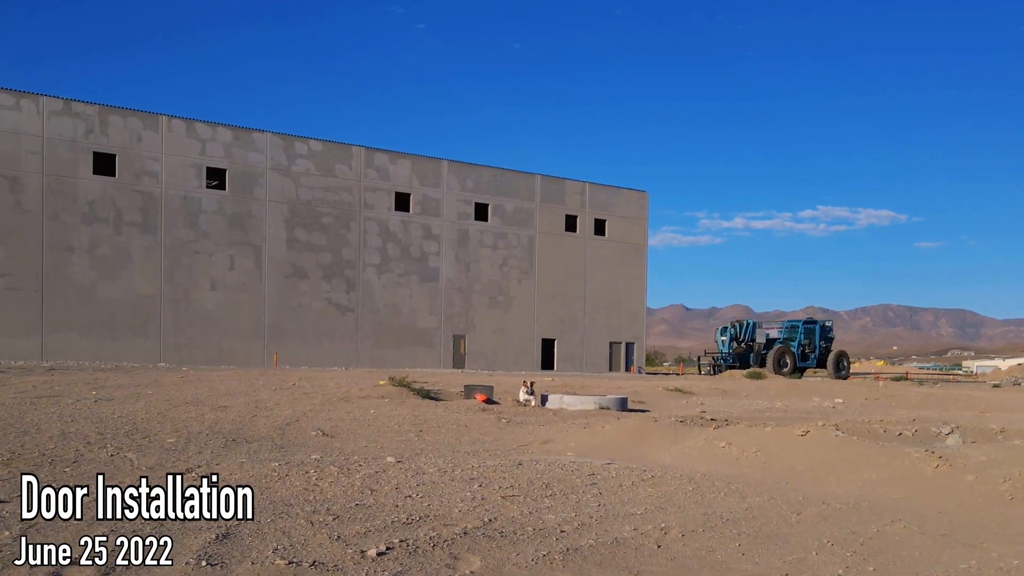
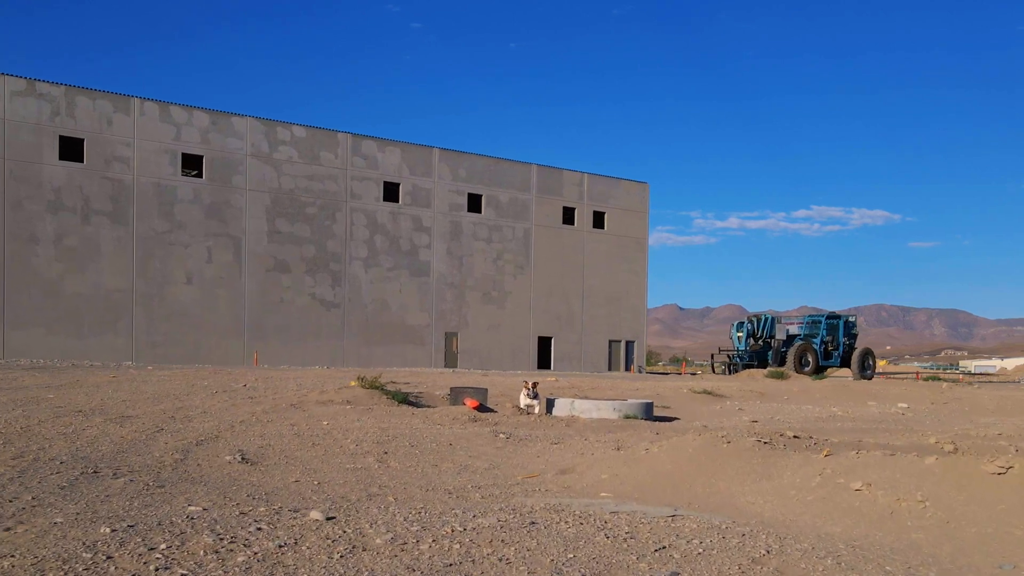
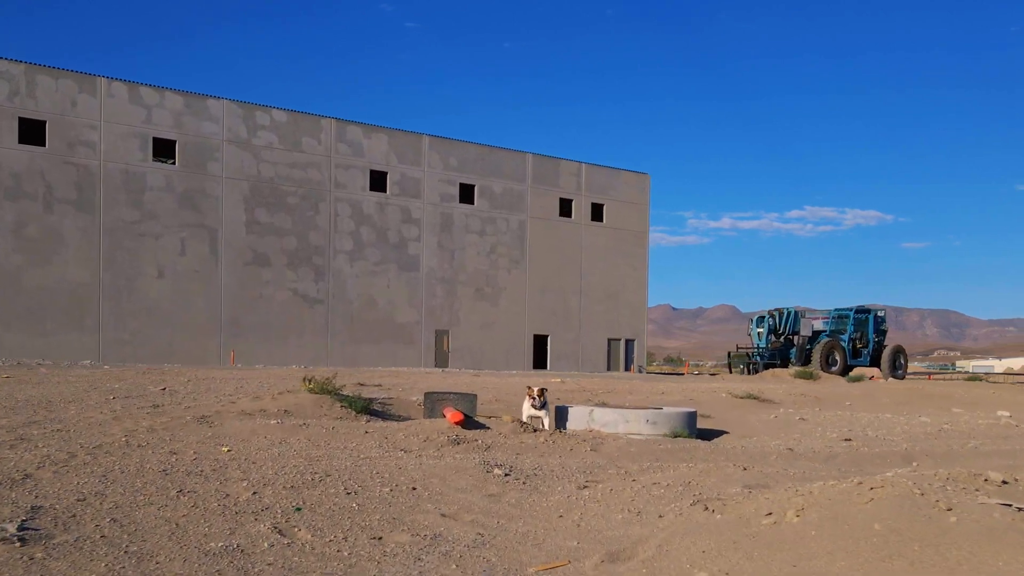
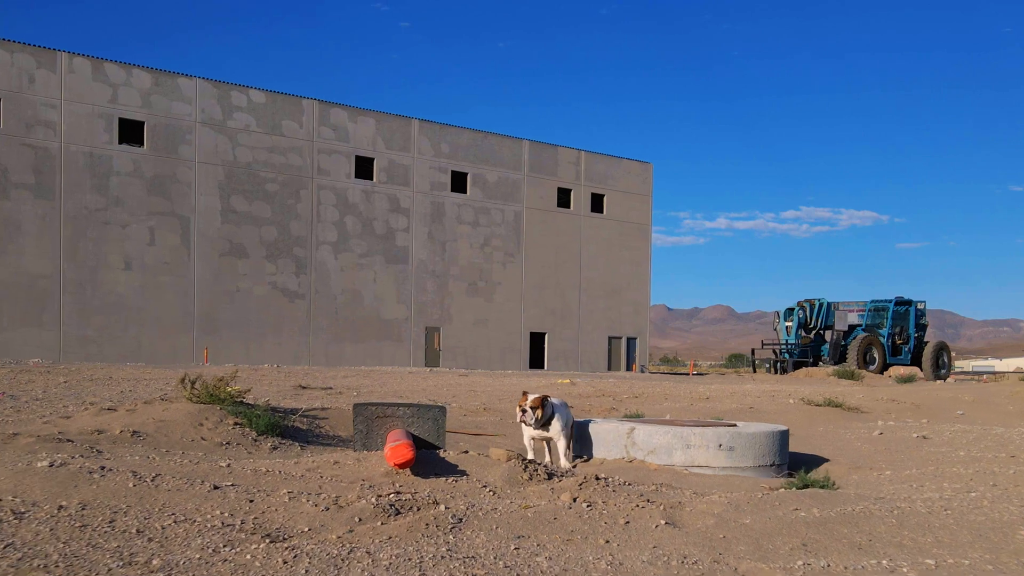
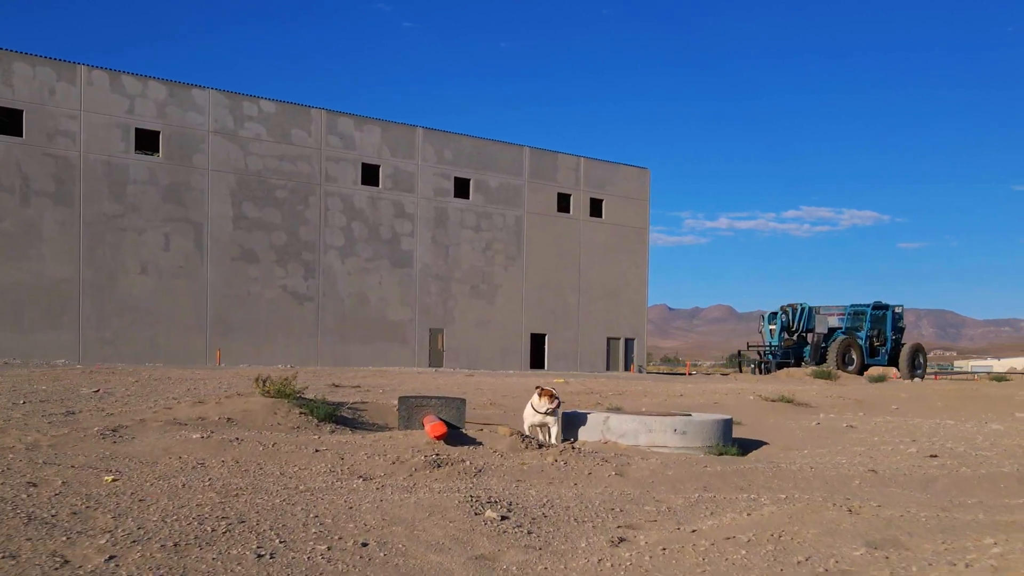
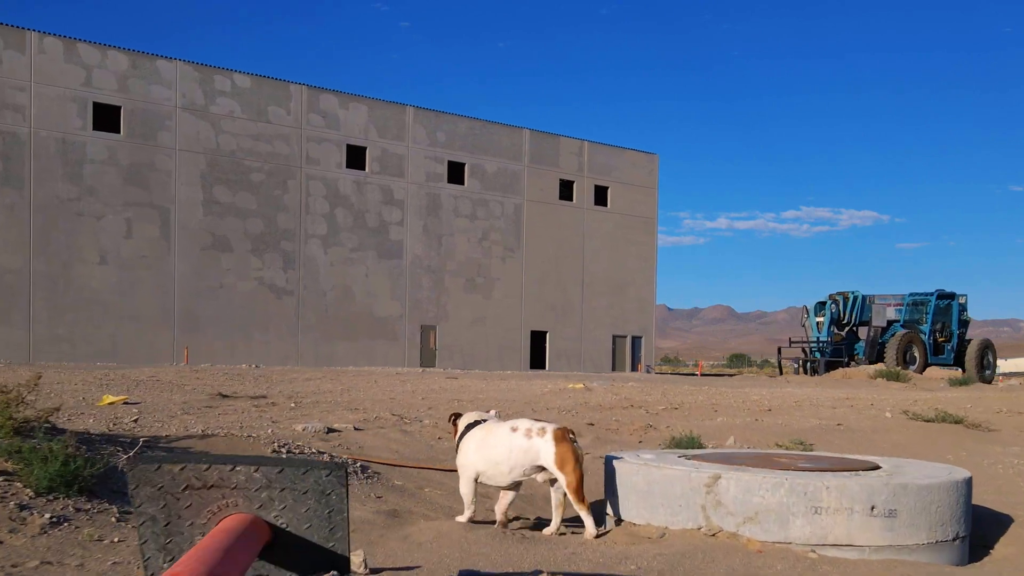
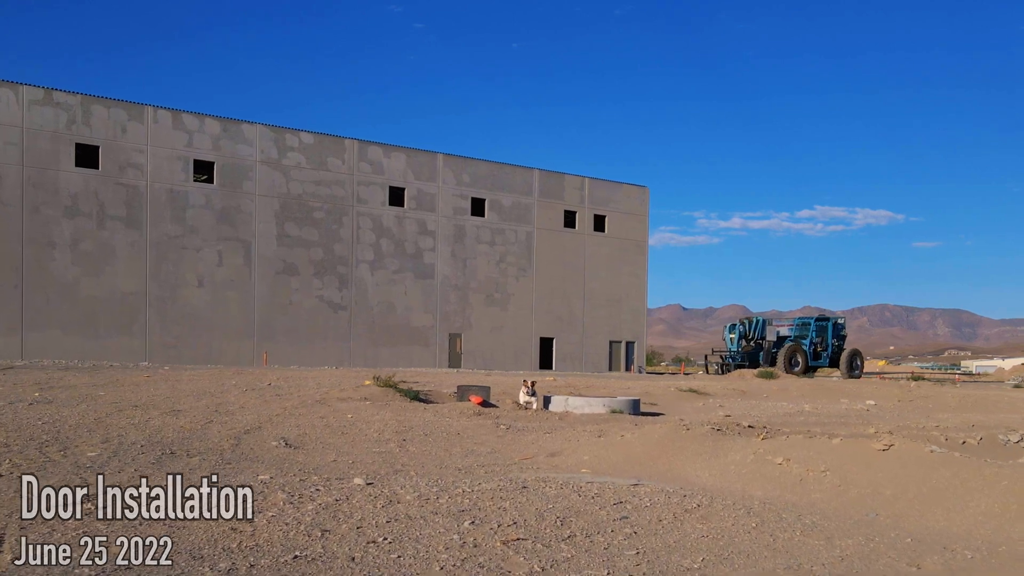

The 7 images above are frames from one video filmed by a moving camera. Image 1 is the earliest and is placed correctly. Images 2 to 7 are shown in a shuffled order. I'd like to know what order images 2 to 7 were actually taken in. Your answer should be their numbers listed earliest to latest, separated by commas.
7, 2, 3, 5, 4, 6
